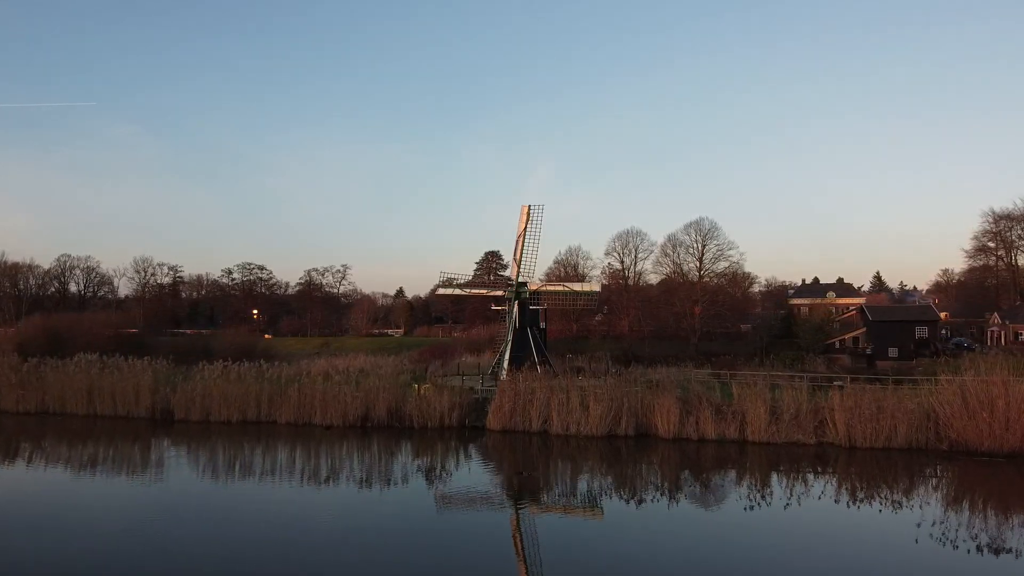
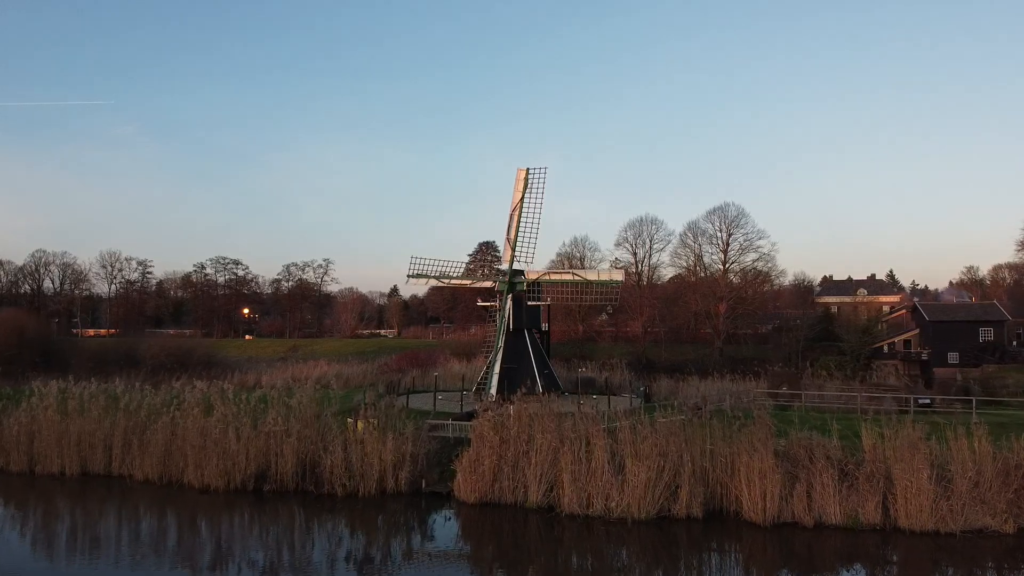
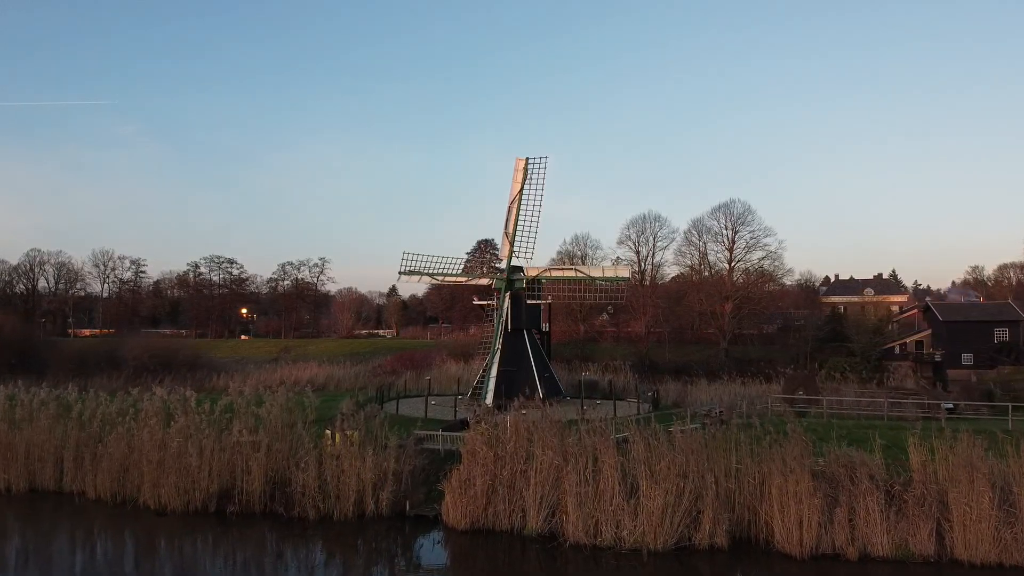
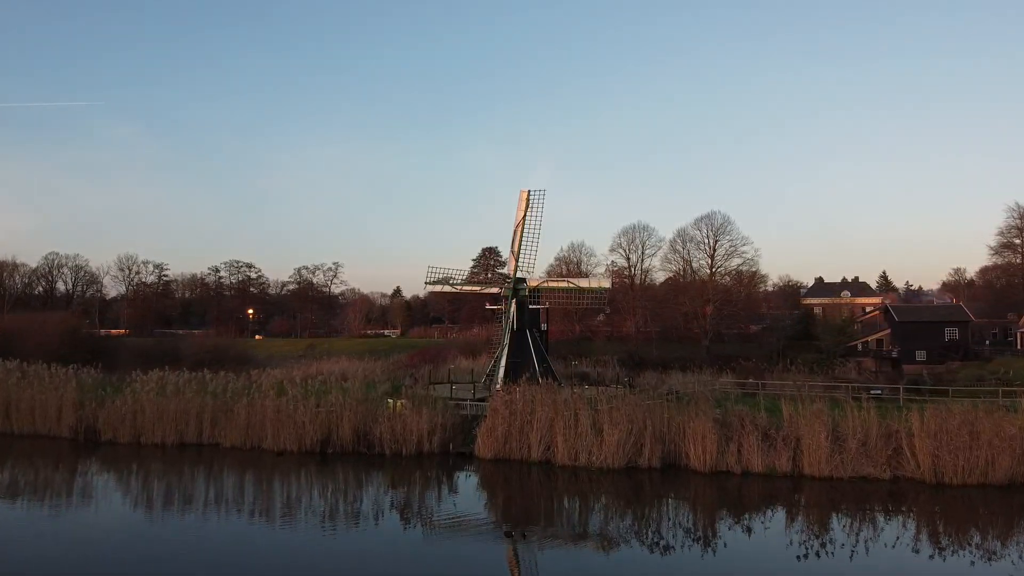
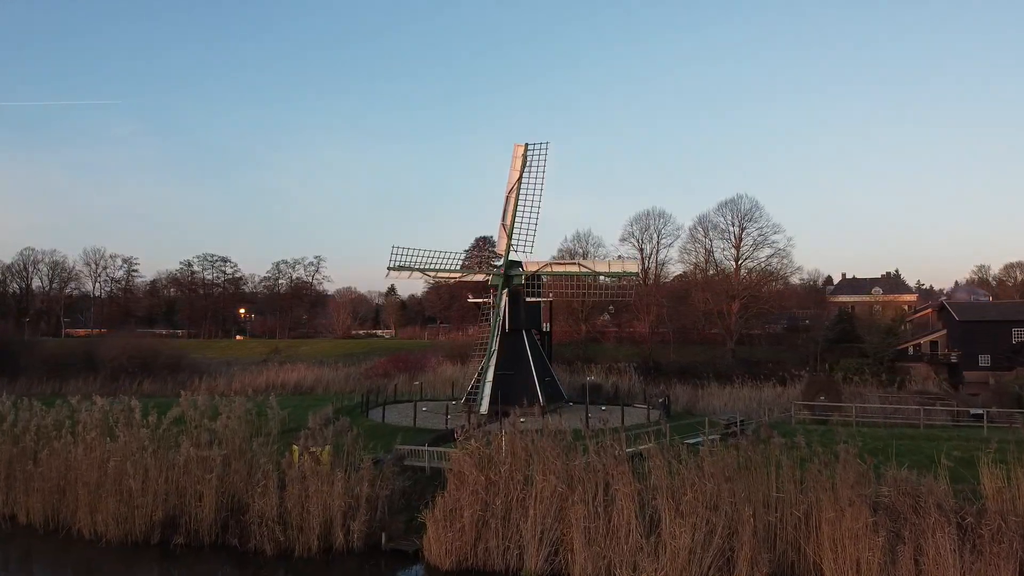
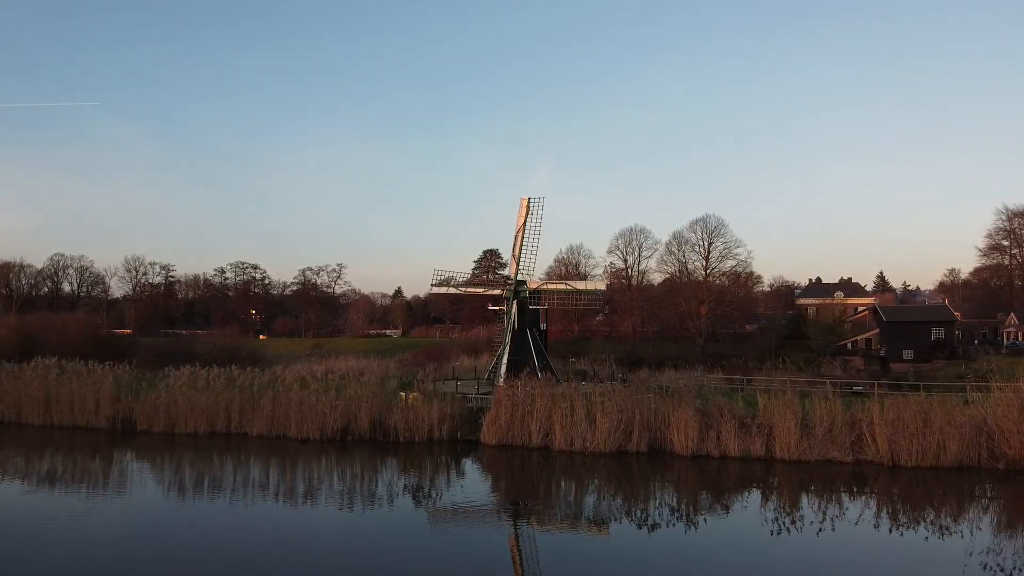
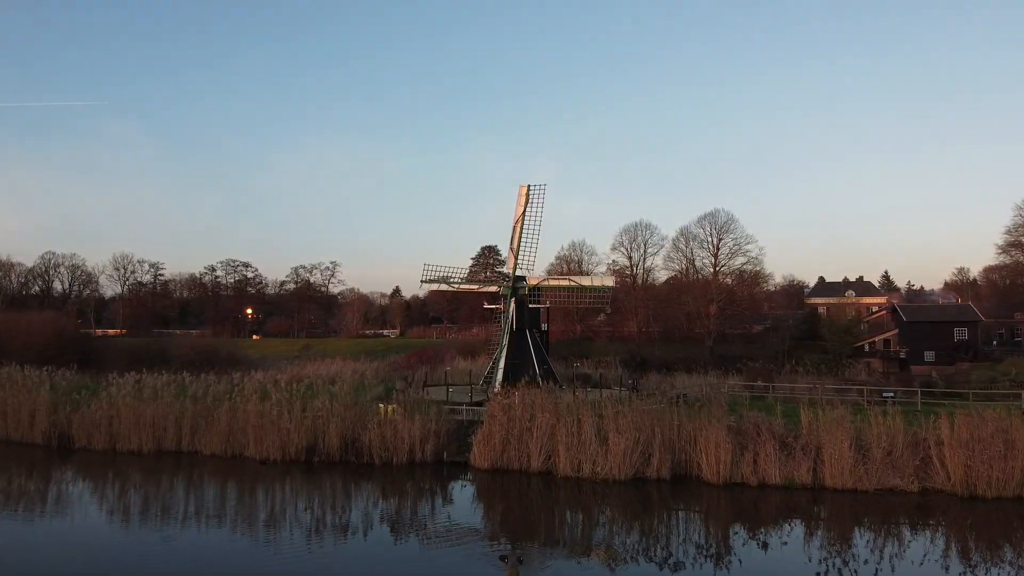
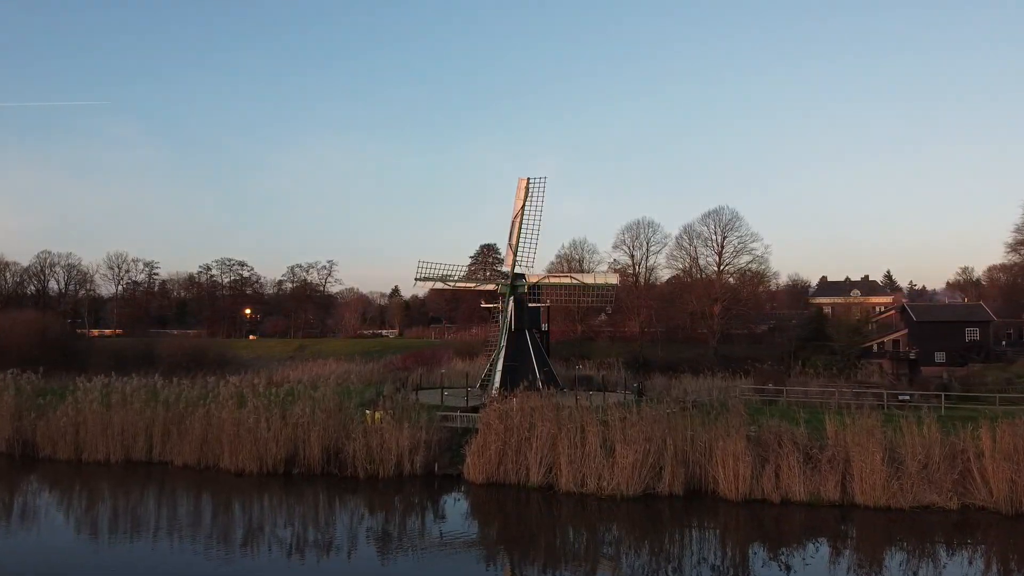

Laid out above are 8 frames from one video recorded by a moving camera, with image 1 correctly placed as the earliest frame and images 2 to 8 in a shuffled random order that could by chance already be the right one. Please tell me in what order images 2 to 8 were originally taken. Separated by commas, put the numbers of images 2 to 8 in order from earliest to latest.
6, 4, 7, 8, 2, 3, 5
